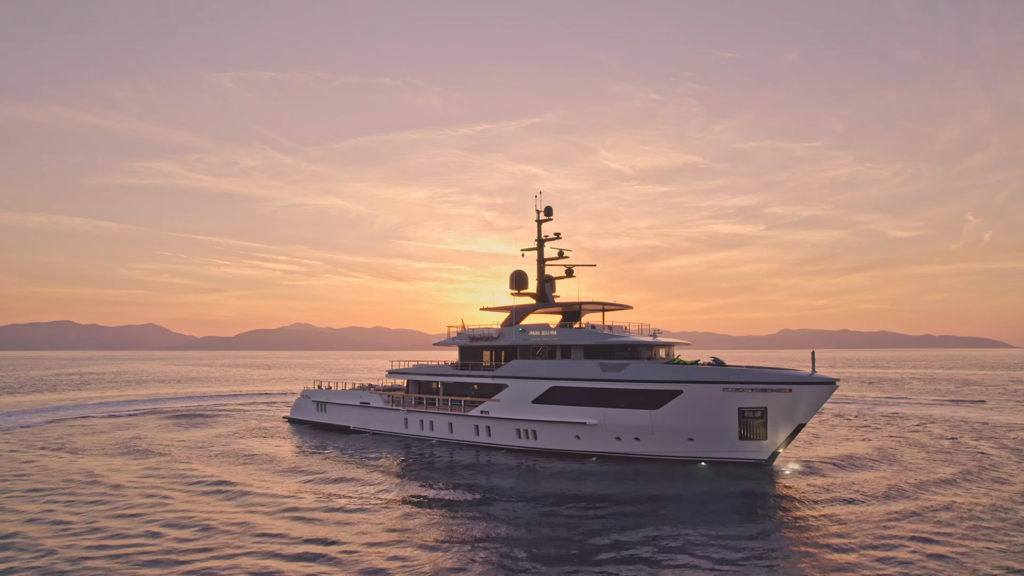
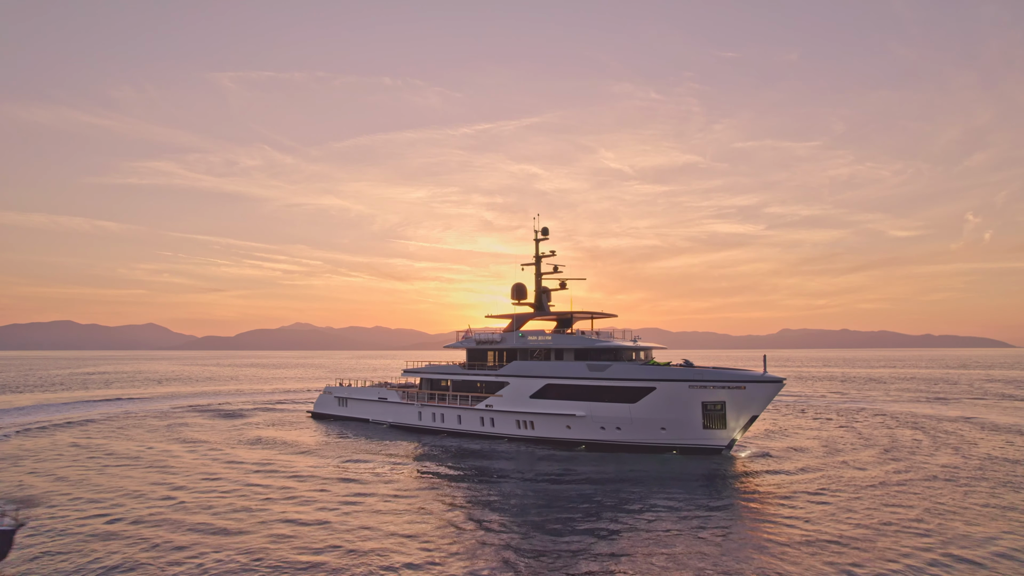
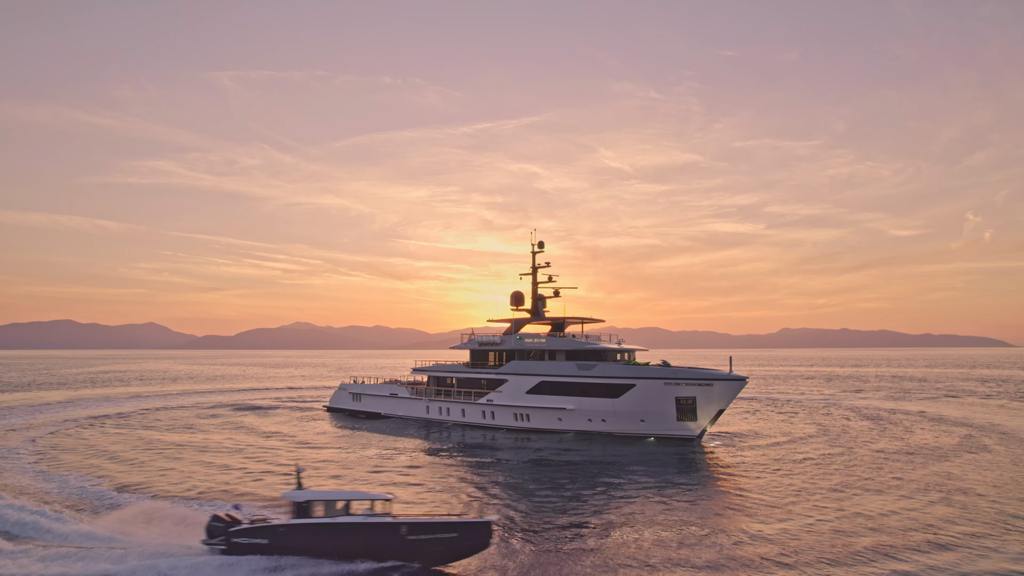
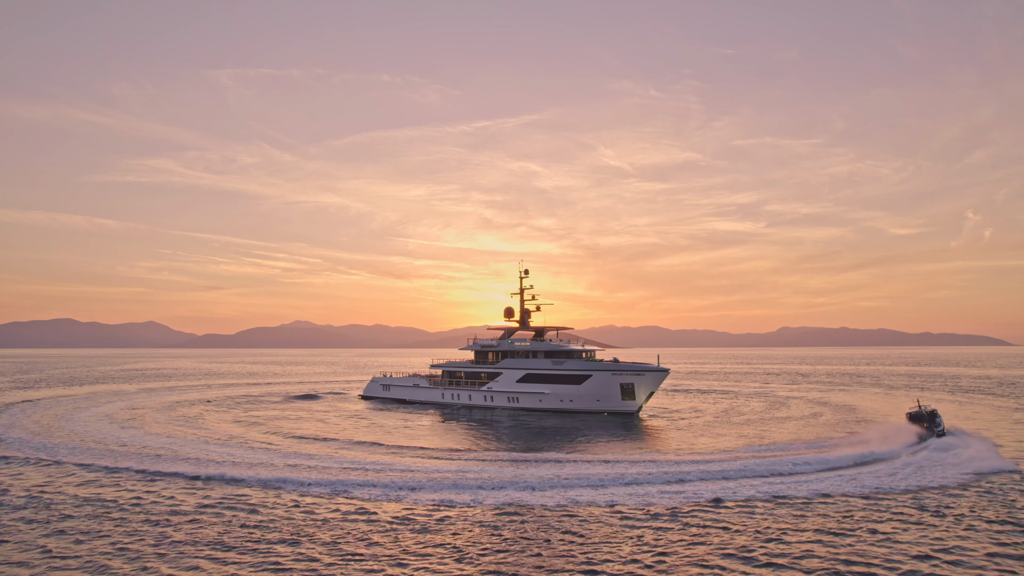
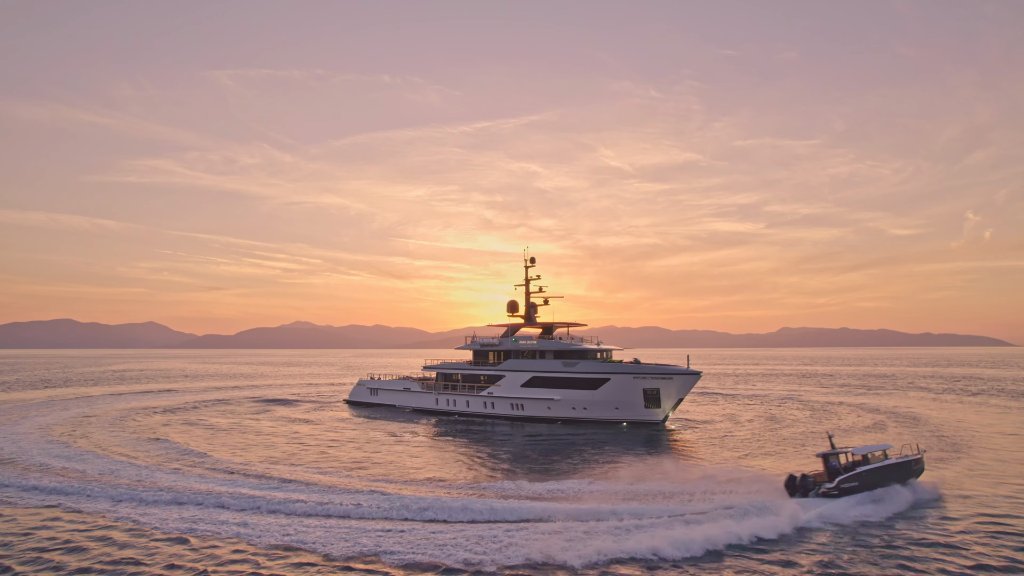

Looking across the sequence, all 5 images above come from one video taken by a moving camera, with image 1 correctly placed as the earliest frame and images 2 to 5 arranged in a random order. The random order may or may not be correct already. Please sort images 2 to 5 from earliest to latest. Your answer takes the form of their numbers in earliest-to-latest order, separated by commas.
2, 3, 5, 4
